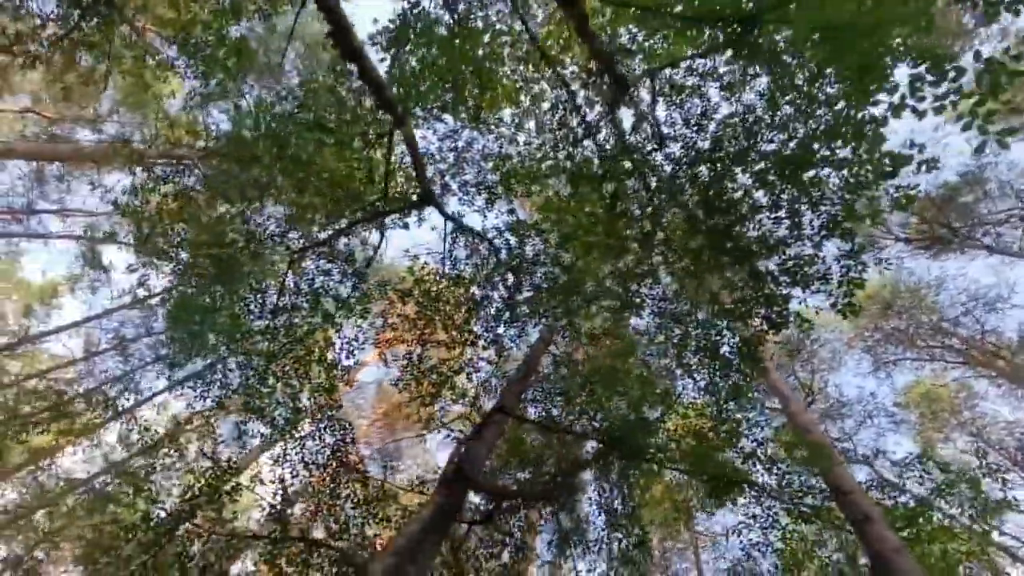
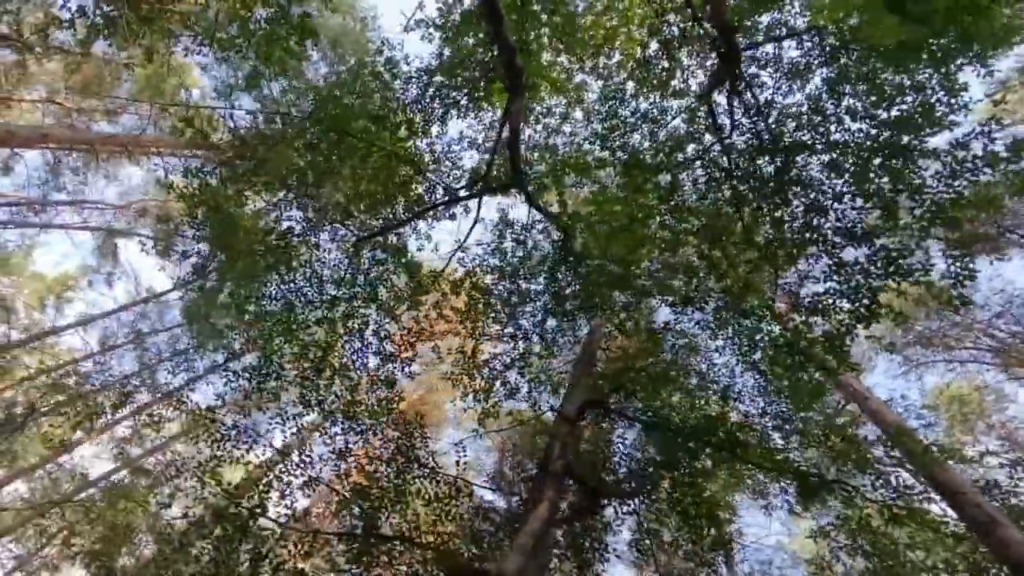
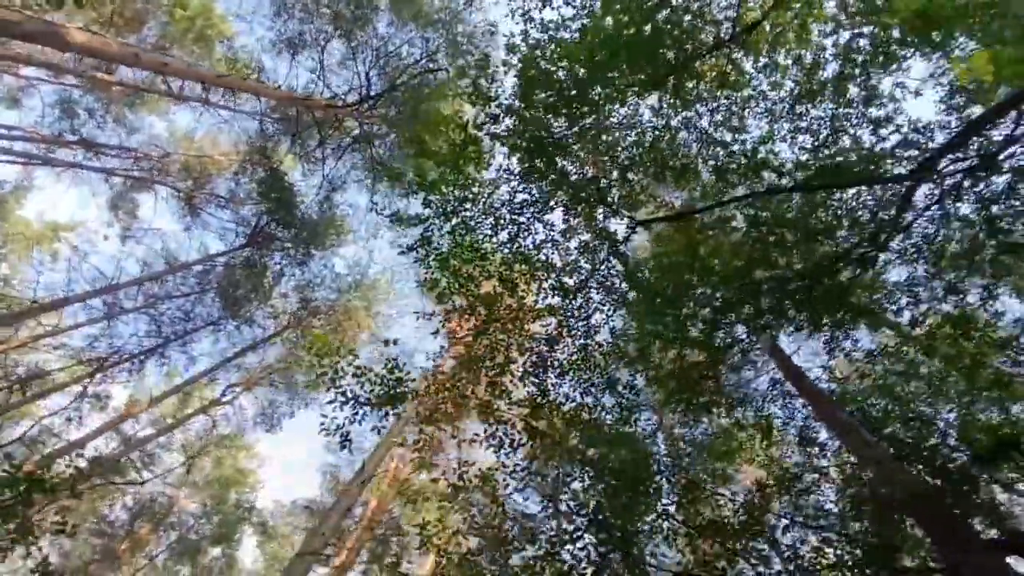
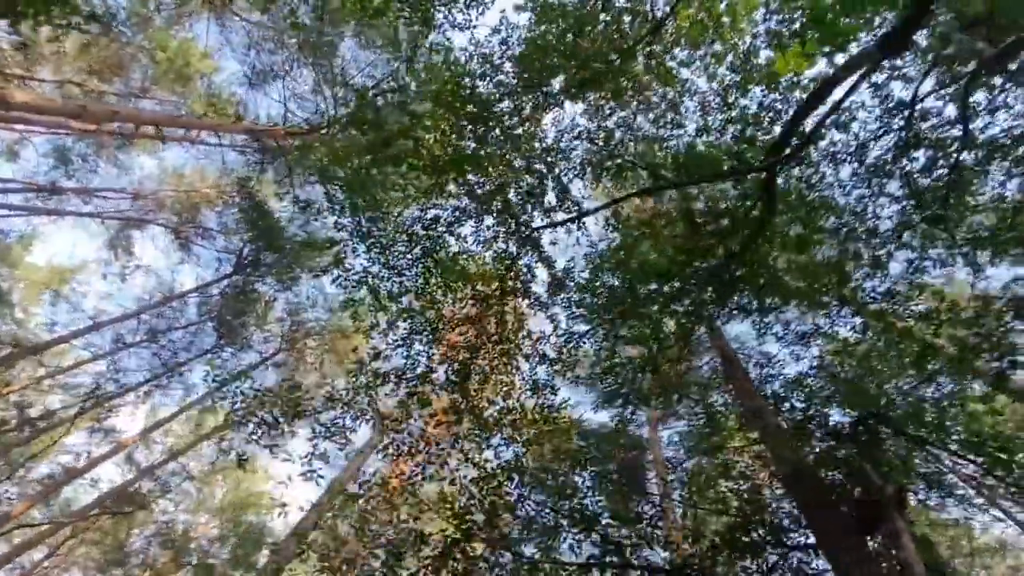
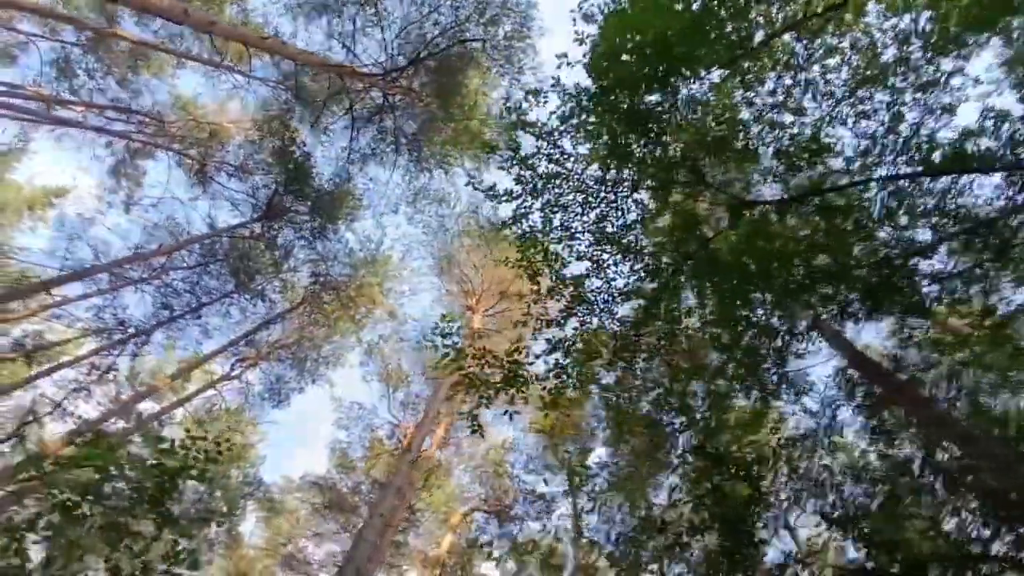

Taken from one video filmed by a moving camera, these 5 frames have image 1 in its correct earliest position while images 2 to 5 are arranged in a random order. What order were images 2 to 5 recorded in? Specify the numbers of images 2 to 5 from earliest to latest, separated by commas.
2, 4, 3, 5
